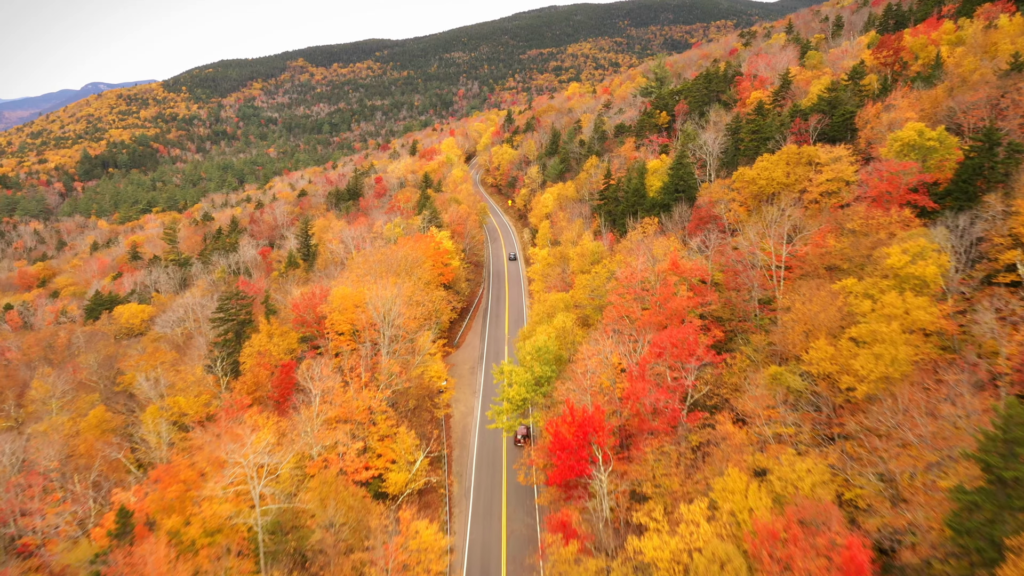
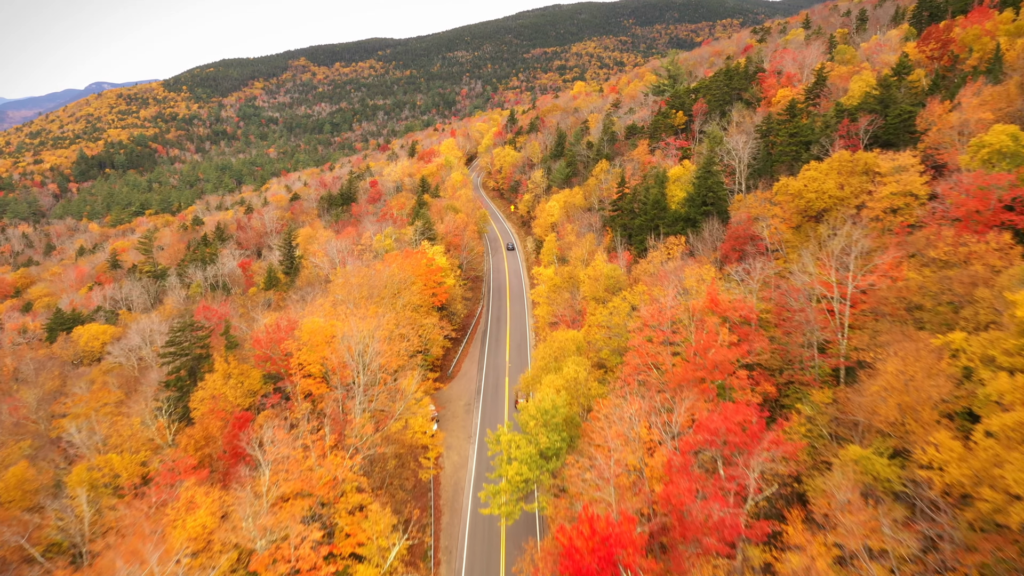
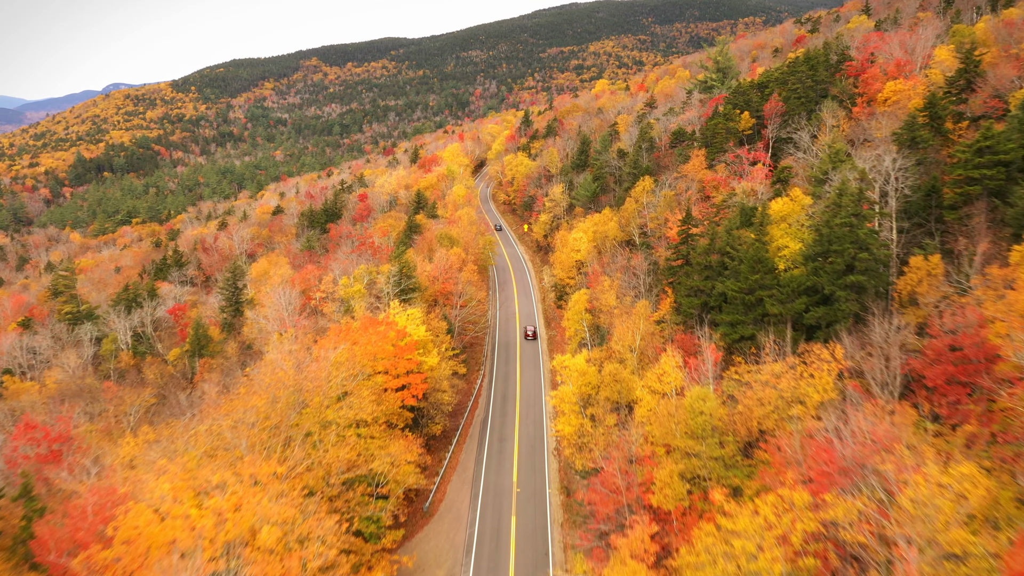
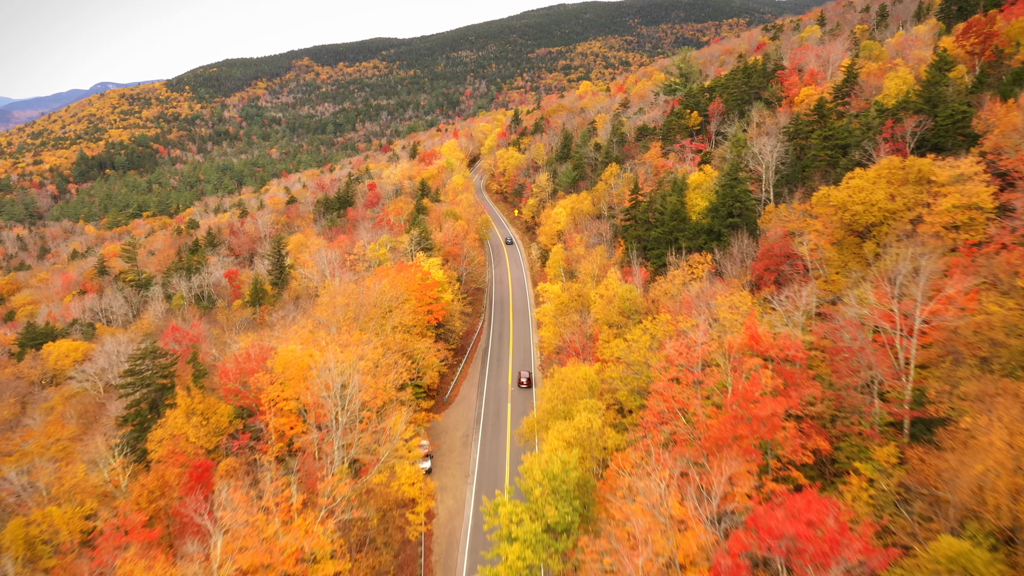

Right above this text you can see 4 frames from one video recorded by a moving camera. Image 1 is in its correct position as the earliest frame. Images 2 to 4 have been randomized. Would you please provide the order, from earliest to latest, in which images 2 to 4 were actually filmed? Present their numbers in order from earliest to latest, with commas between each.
2, 4, 3
